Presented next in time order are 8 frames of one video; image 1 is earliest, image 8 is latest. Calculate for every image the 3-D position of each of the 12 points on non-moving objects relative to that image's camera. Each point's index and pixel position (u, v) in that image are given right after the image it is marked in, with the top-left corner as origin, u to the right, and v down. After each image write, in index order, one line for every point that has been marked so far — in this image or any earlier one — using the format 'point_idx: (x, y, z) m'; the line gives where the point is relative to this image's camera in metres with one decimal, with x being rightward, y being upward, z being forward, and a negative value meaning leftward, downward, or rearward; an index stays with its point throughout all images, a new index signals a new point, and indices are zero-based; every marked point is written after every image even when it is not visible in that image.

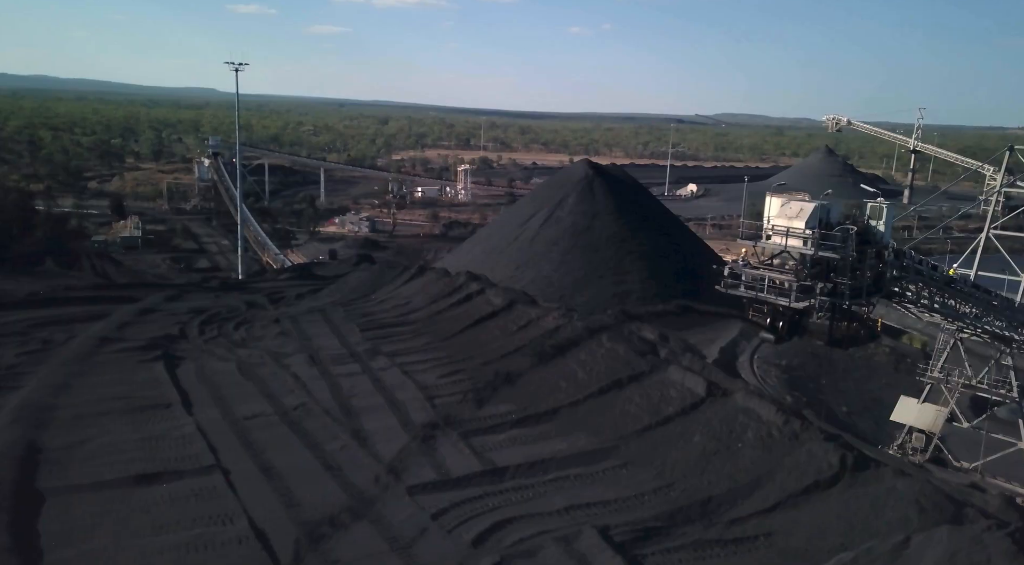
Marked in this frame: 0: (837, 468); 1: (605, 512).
0: (+3.7, -2.1, +9.5) m
1: (+1.1, -2.7, +9.9) m
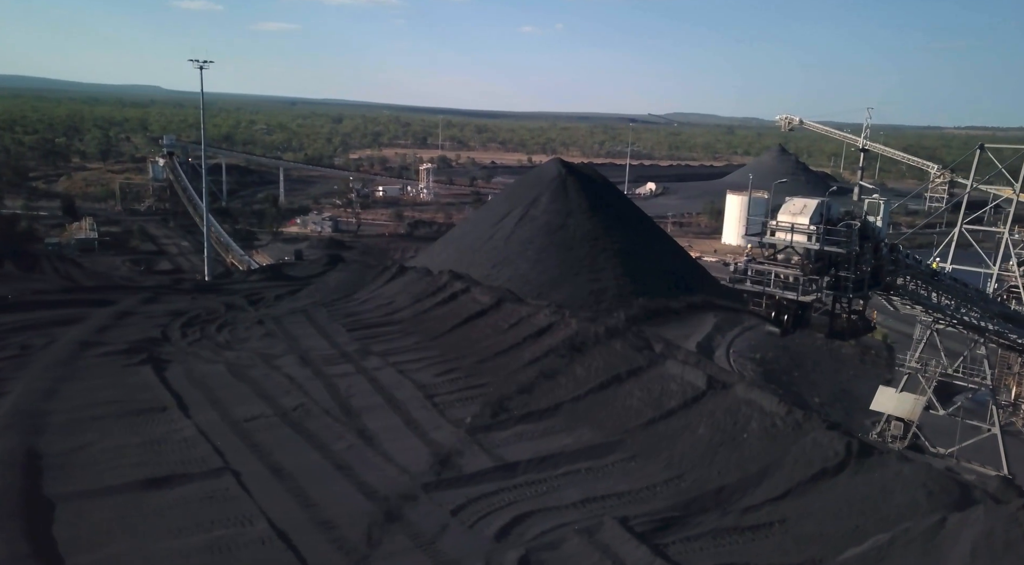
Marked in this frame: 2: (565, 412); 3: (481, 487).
0: (+3.9, -2.1, +9.9) m
1: (+1.3, -2.7, +10.1) m
2: (+0.8, -2.0, +12.8) m
3: (-0.4, -2.6, +10.7) m
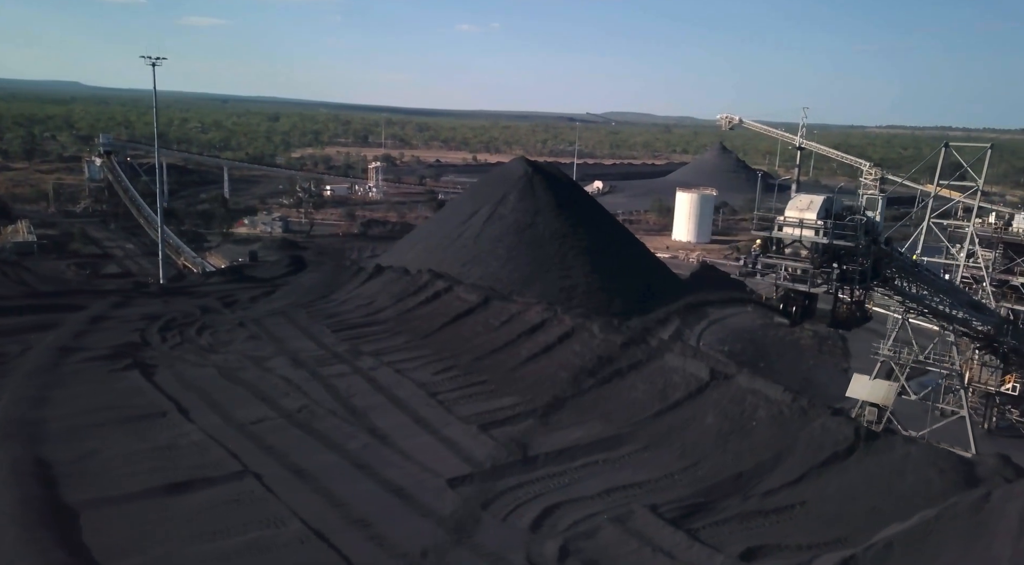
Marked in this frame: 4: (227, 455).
0: (+4.3, -2.0, +10.5) m
1: (+1.6, -2.6, +10.5) m
2: (+0.9, -1.9, +13.1) m
3: (-0.1, -2.6, +11.0) m
4: (-3.9, -2.4, +11.6) m
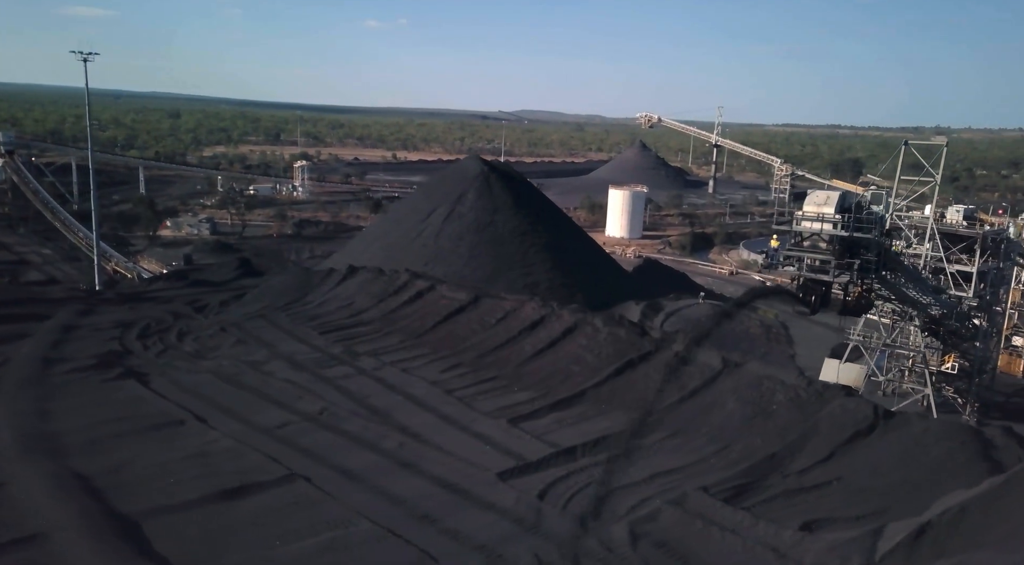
0: (+4.9, -1.8, +11.4) m
1: (+2.3, -2.6, +11.0) m
2: (+1.3, -1.9, +13.6) m
3: (+0.5, -2.6, +11.3) m
4: (-3.4, -2.4, +11.5) m
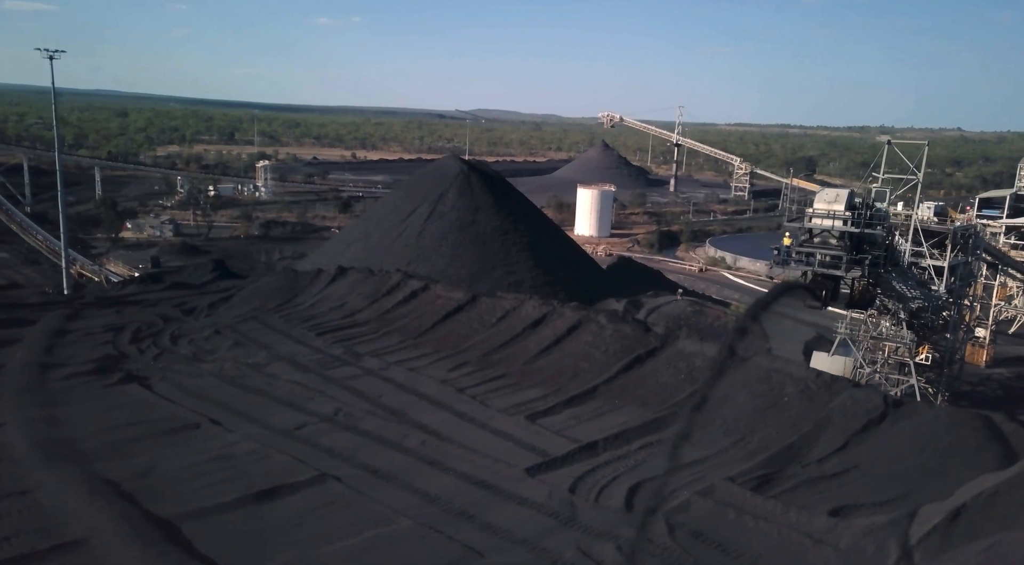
0: (+5.2, -1.8, +11.8) m
1: (+2.7, -2.5, +11.4) m
2: (+1.5, -1.8, +13.8) m
3: (+0.9, -2.5, +11.5) m
4: (-3.0, -2.5, +11.5) m
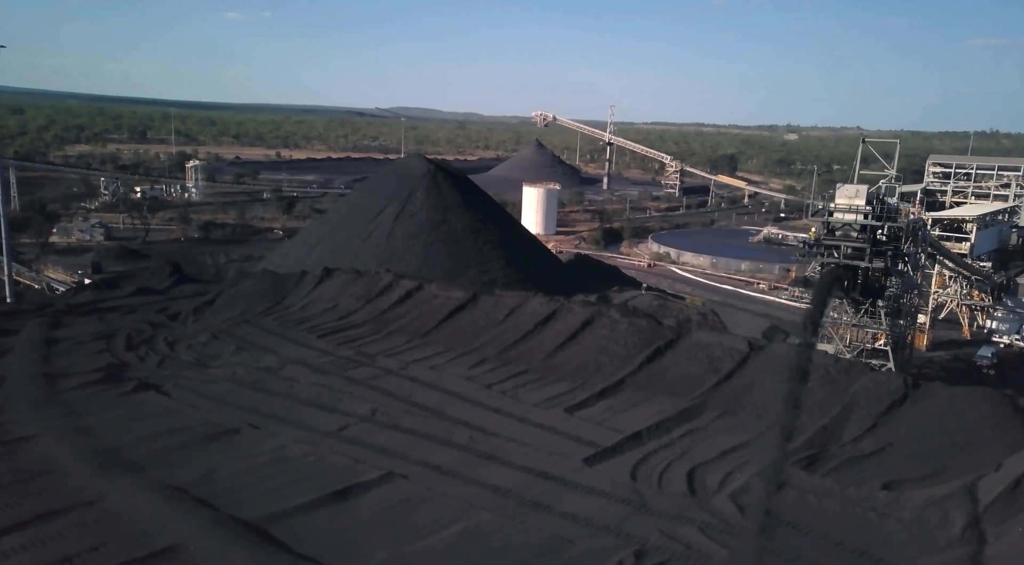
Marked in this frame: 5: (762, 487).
0: (+6.0, -1.6, +12.7) m
1: (+3.5, -2.4, +12.0) m
2: (+2.0, -1.8, +14.3) m
3: (+1.7, -2.5, +12.0) m
4: (-2.2, -2.5, +11.5) m
5: (+3.3, -2.7, +10.8) m
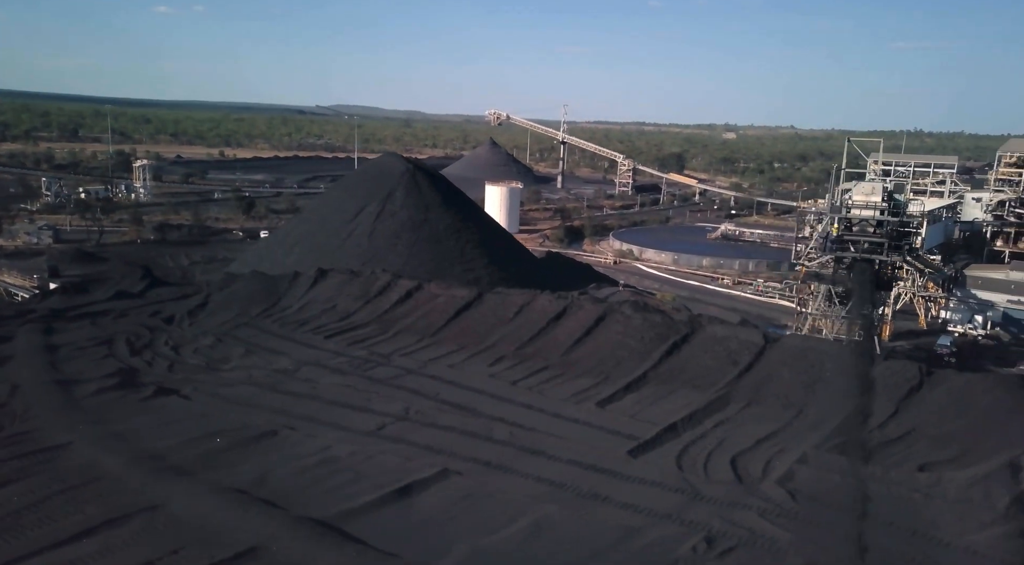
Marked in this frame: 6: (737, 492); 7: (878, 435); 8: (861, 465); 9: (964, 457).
0: (+6.5, -1.5, +13.4) m
1: (+4.1, -2.3, +12.5) m
2: (+2.5, -1.7, +14.6) m
3: (+2.3, -2.4, +12.3) m
4: (-1.5, -2.5, +11.5) m
5: (+4.0, -2.6, +11.3) m
6: (+2.9, -2.8, +10.9) m
7: (+5.4, -2.3, +12.3) m
8: (+4.8, -2.5, +11.4) m
9: (+6.4, -2.4, +11.7) m
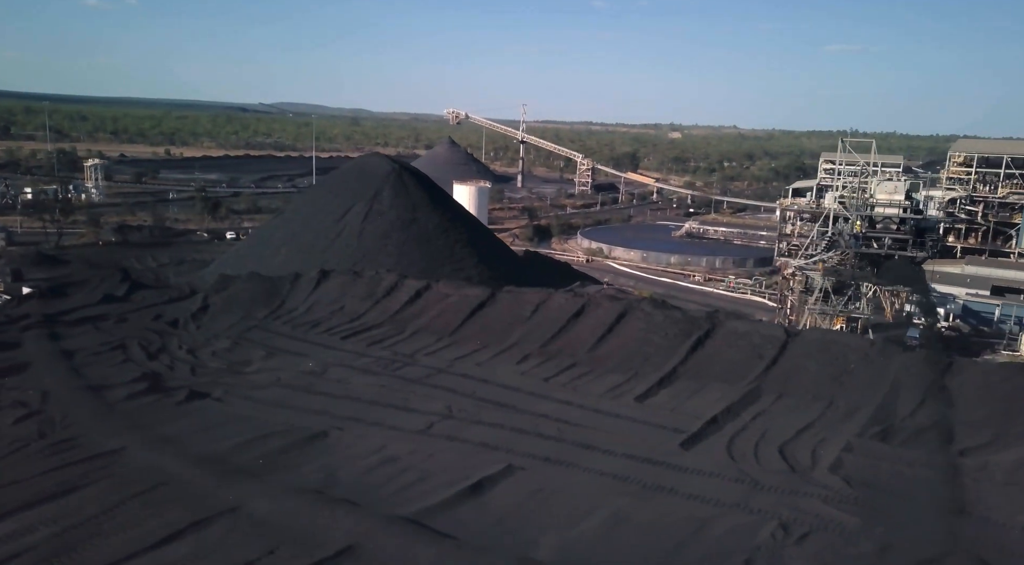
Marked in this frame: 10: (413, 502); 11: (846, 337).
0: (+7.2, -1.4, +14.1) m
1: (+4.9, -2.3, +13.0) m
2: (+3.1, -1.6, +15.0) m
3: (+3.1, -2.4, +12.7) m
4: (-0.6, -2.5, +11.6) m
5: (+4.8, -2.5, +11.8) m
6: (+3.8, -2.7, +11.3) m
7: (+6.1, -2.2, +12.9) m
8: (+5.6, -2.4, +12.0) m
9: (+7.2, -2.3, +12.3) m
10: (-1.2, -2.7, +10.2) m
11: (+6.0, -1.1, +15.0) m
